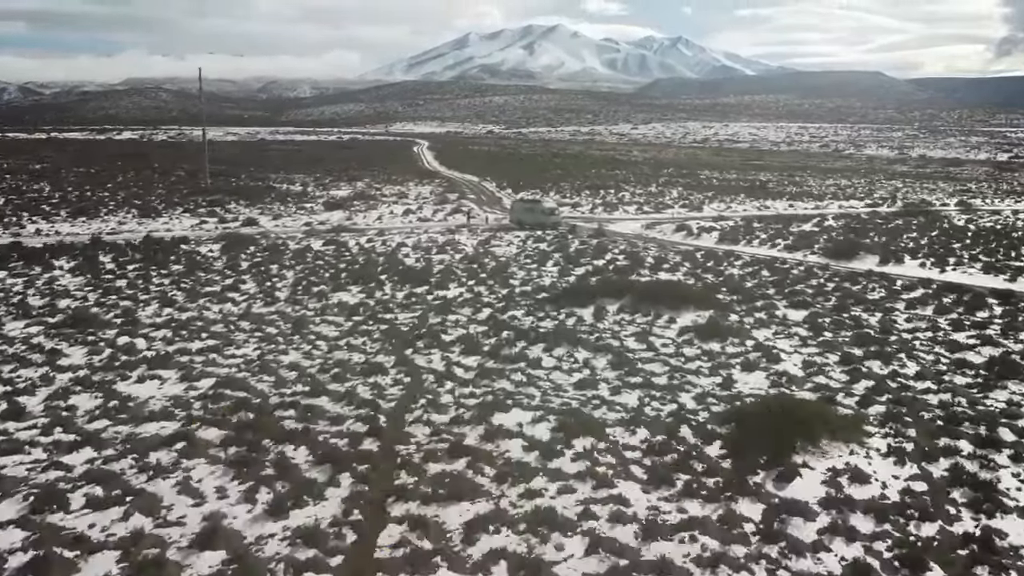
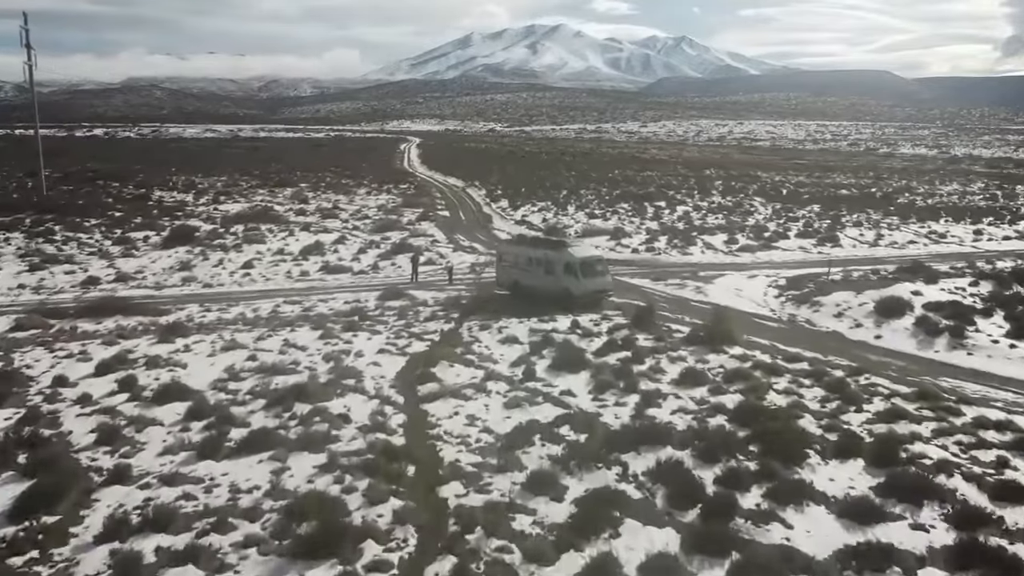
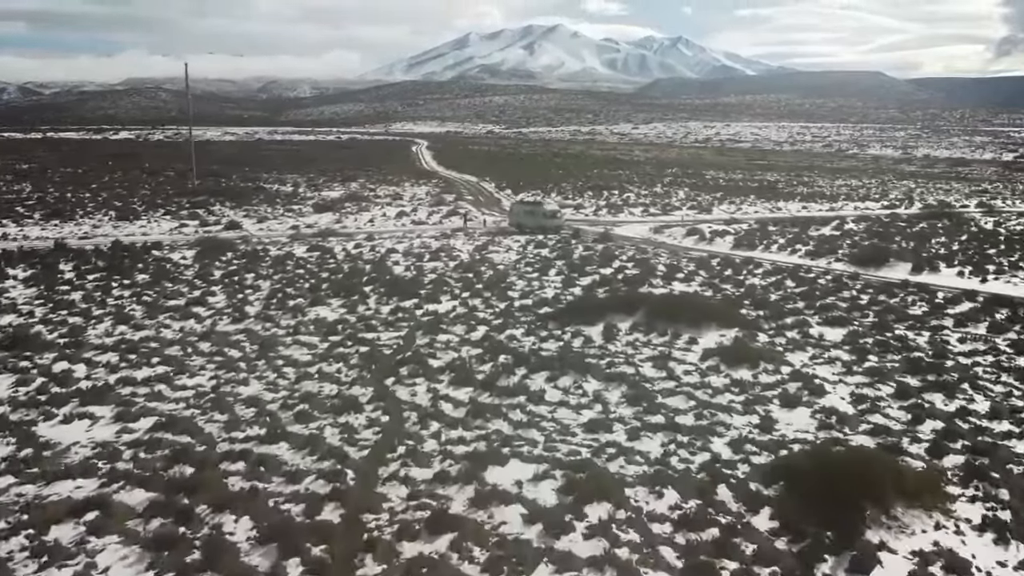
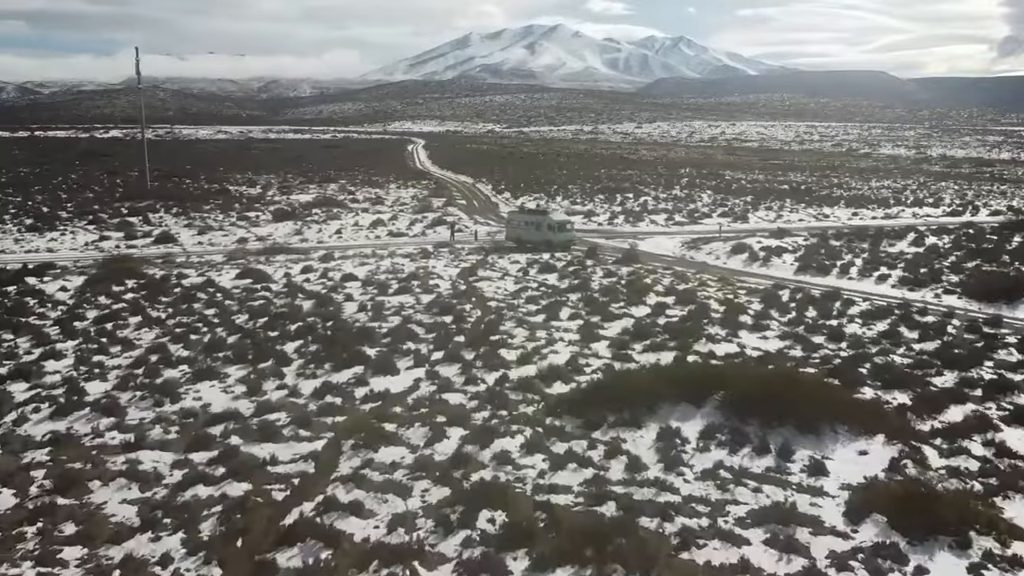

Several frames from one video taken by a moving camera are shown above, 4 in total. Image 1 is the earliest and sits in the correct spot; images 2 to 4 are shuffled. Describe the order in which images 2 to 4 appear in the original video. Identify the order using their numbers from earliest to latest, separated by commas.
3, 4, 2
